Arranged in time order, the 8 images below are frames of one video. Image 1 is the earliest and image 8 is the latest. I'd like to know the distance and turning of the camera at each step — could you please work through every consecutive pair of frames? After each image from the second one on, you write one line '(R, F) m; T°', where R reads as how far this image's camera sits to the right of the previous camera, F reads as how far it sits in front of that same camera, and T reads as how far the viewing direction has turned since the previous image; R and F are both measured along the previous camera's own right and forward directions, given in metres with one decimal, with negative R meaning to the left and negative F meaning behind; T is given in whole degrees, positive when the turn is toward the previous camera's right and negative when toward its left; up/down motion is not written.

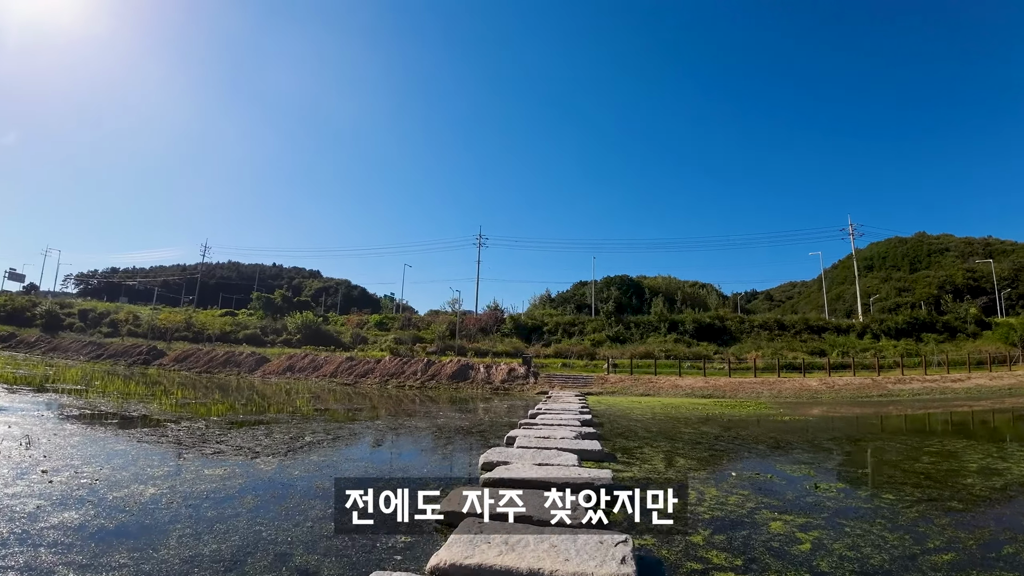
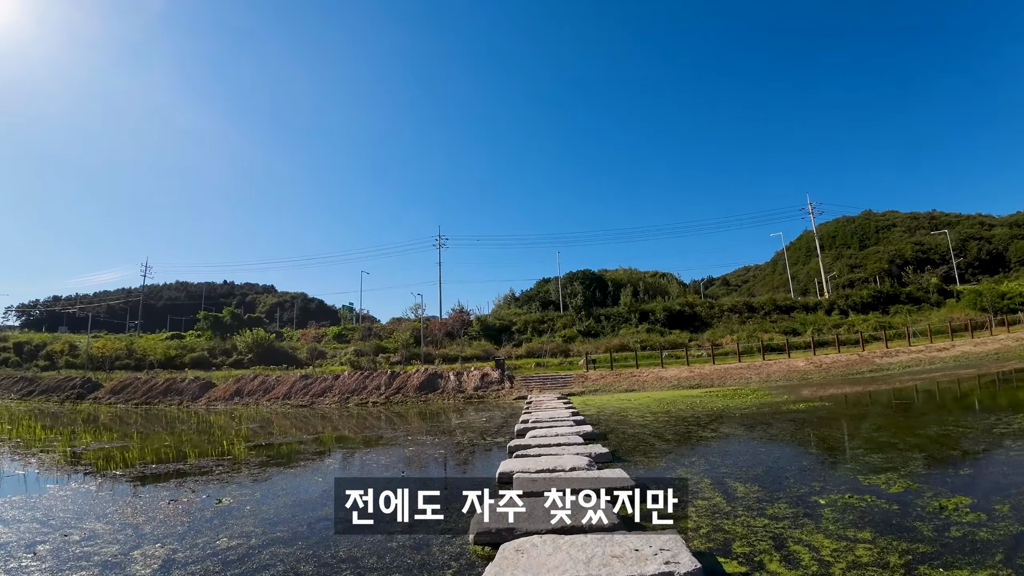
(-0.2, +1.6) m; +4°
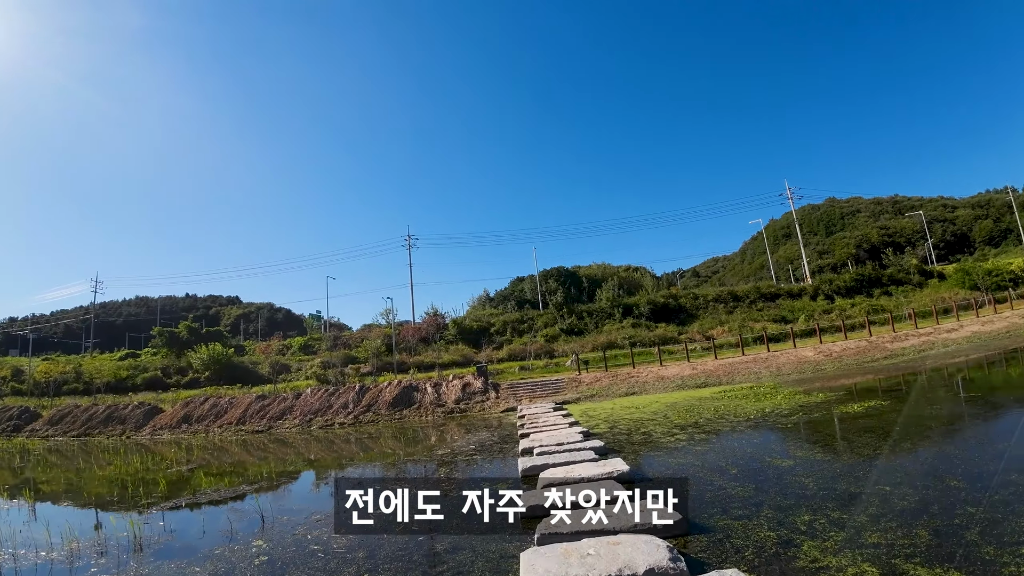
(-0.3, +2.0) m; +3°
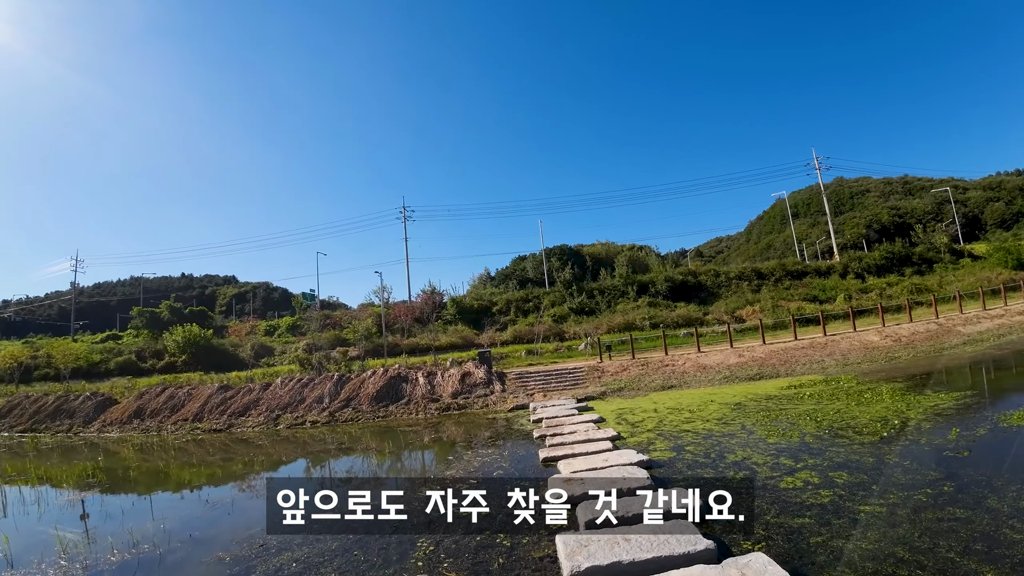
(-0.3, +3.0) m; 0°
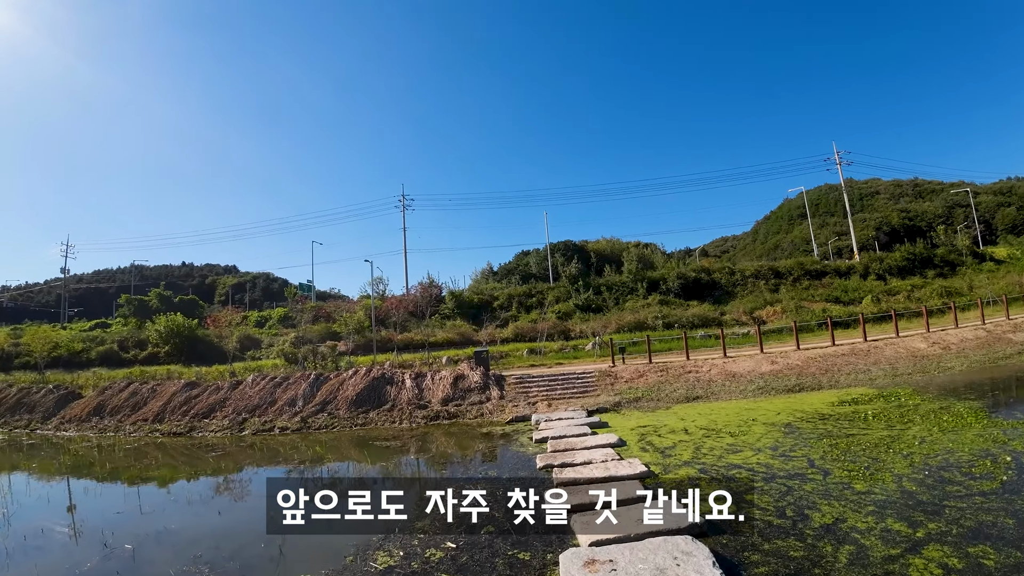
(0.0, +1.8) m; 0°
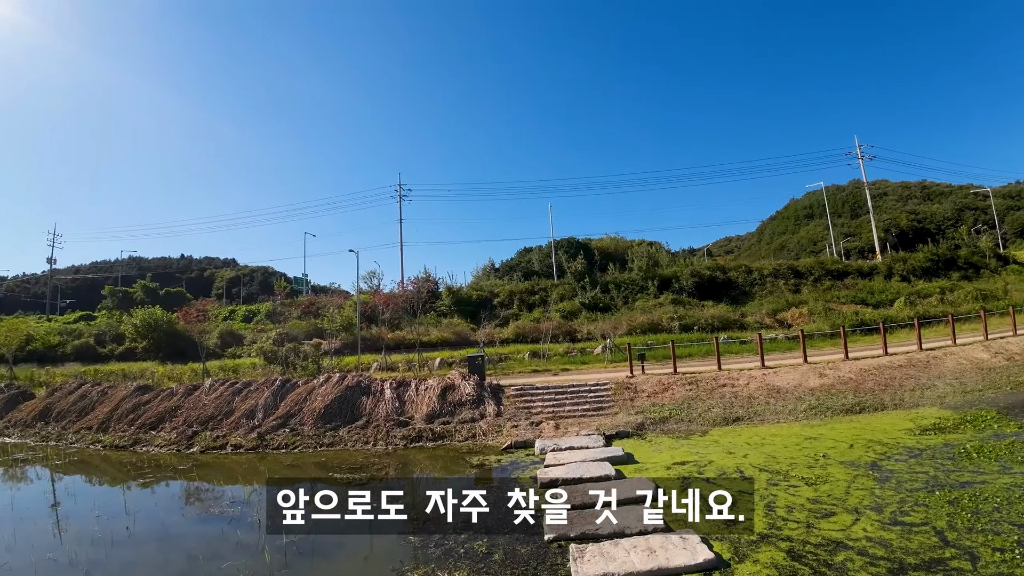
(0.0, +1.9) m; 0°
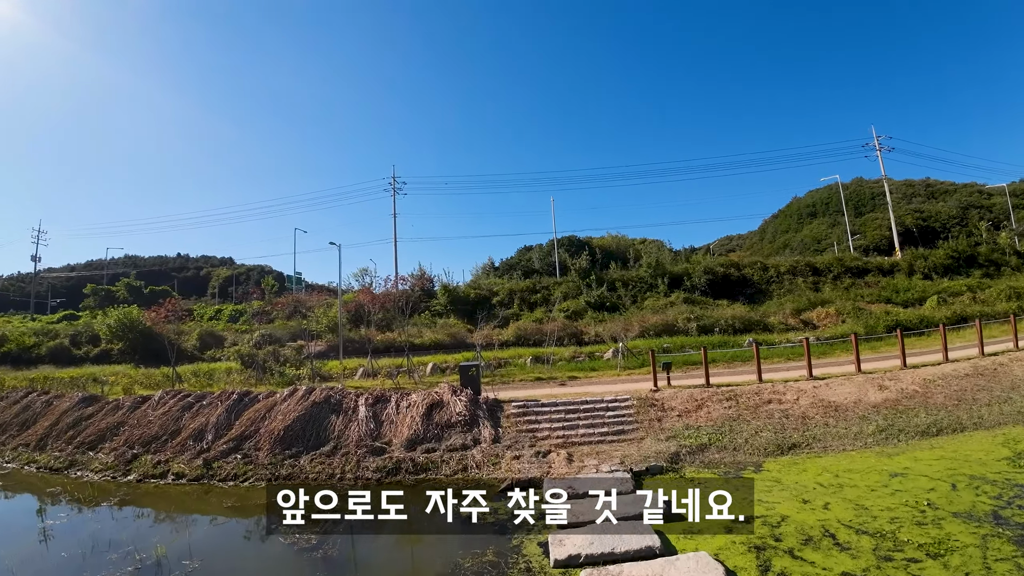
(0.0, +1.7) m; 0°
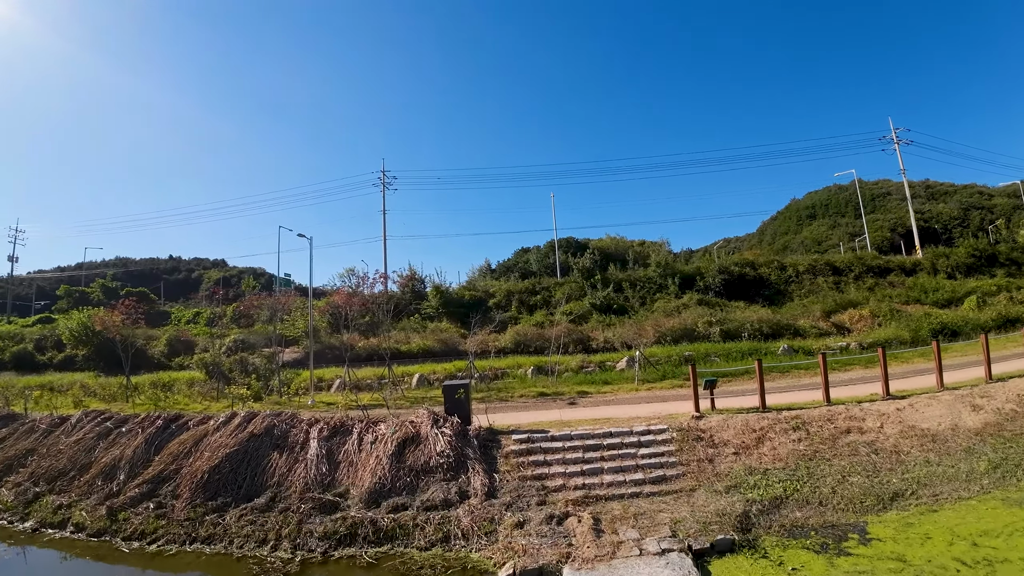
(0.0, +2.0) m; 0°
